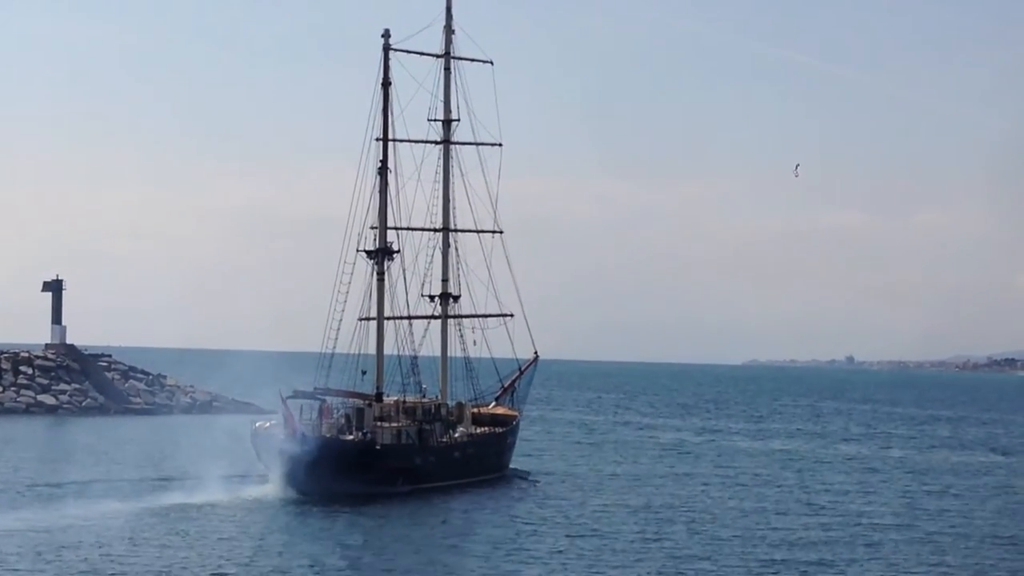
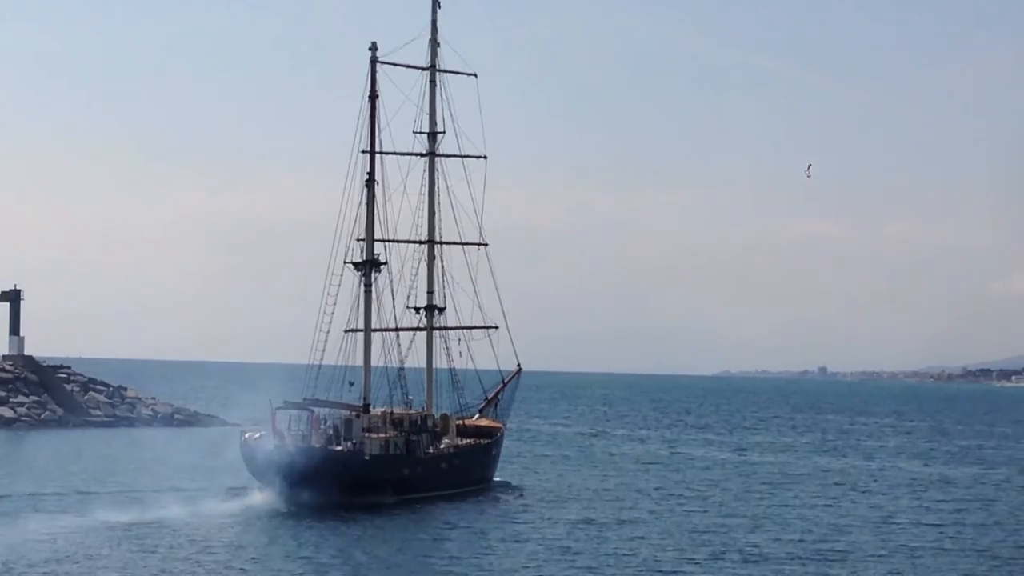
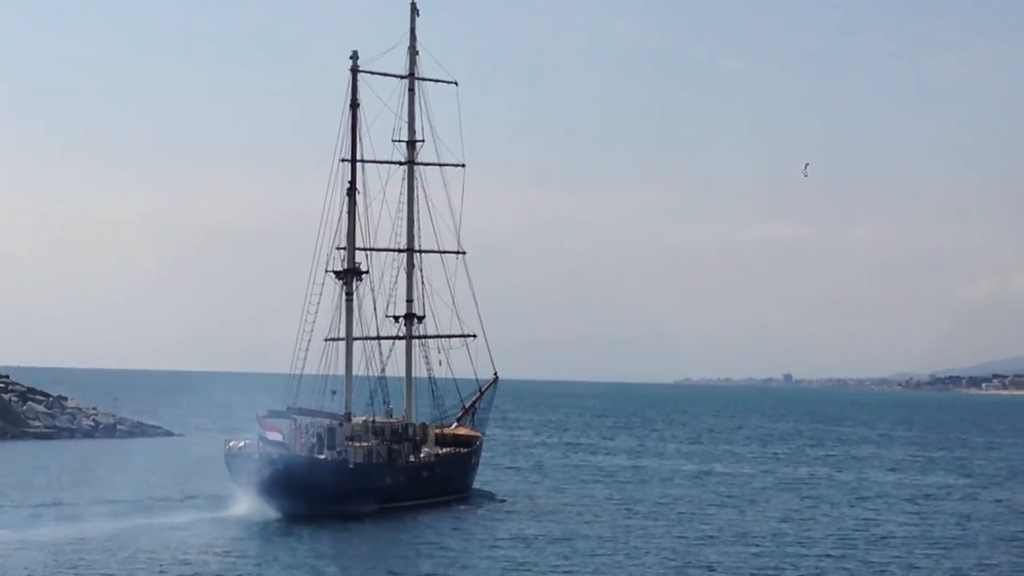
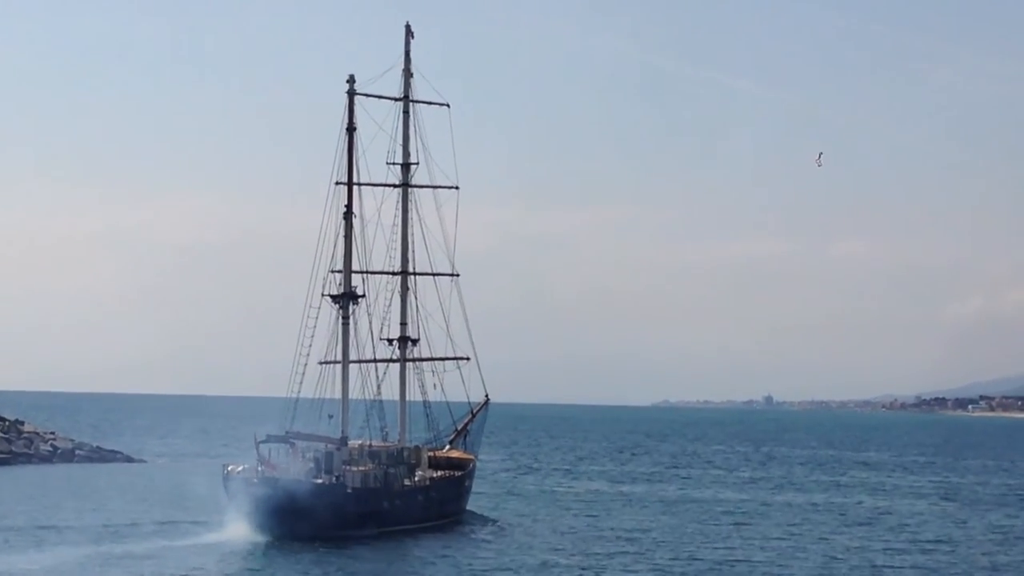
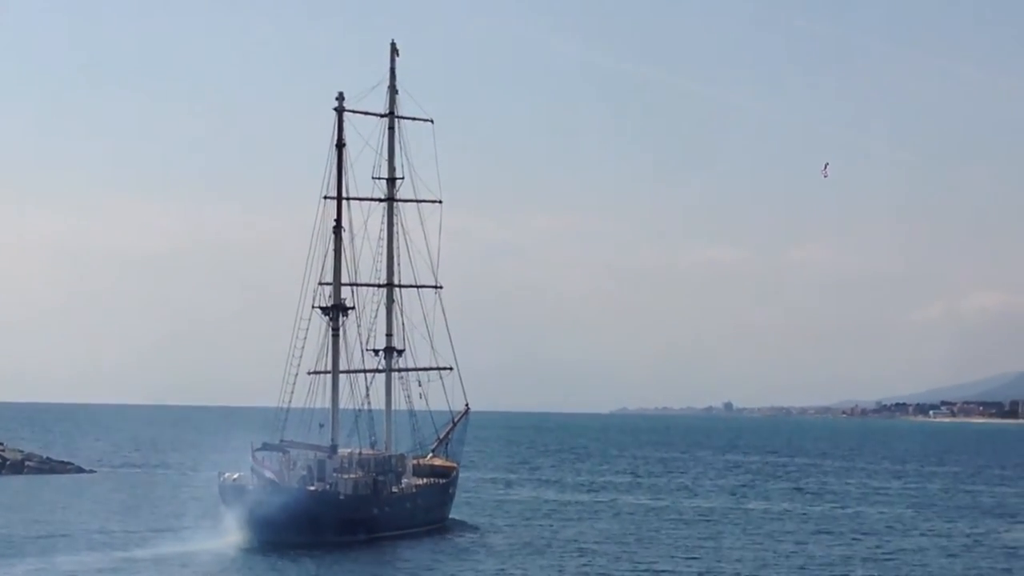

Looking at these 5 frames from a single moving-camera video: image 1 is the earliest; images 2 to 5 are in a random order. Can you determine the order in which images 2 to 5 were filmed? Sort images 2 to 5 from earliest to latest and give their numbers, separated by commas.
2, 3, 4, 5
